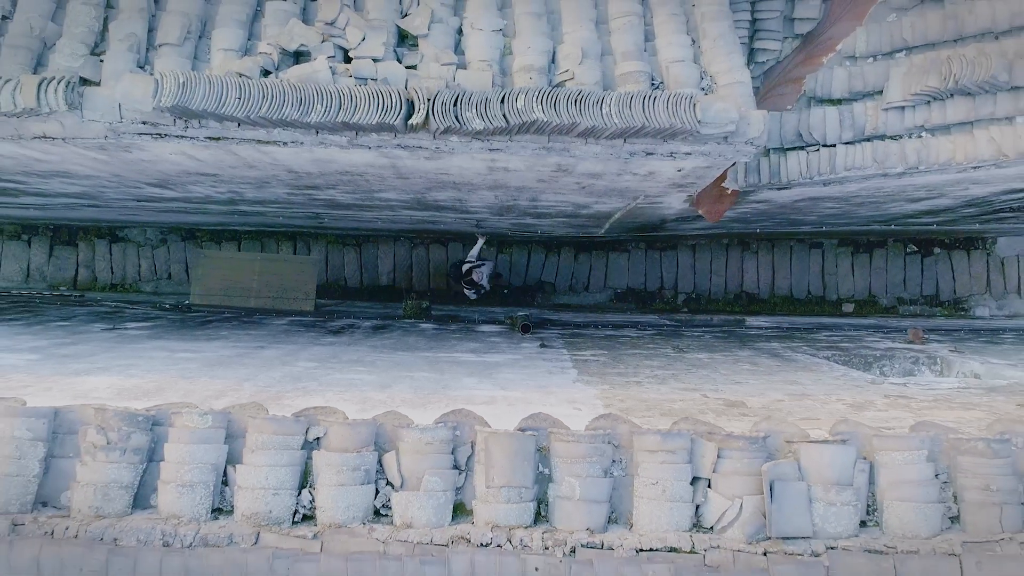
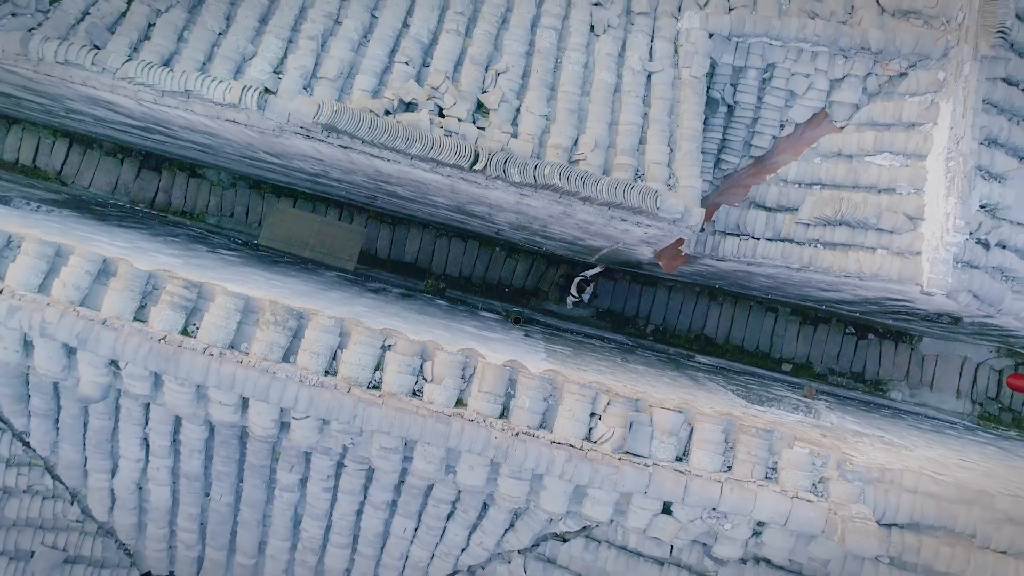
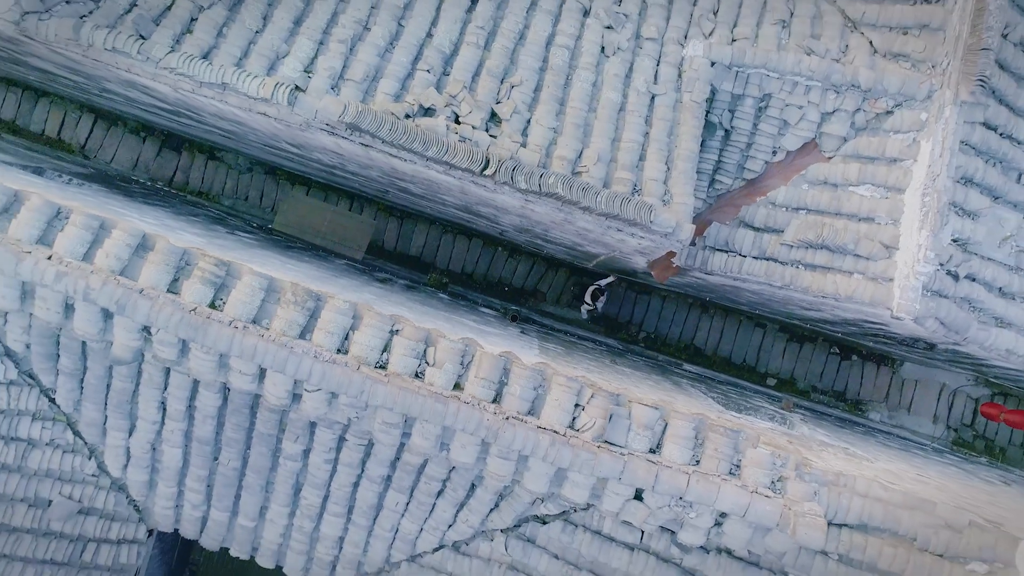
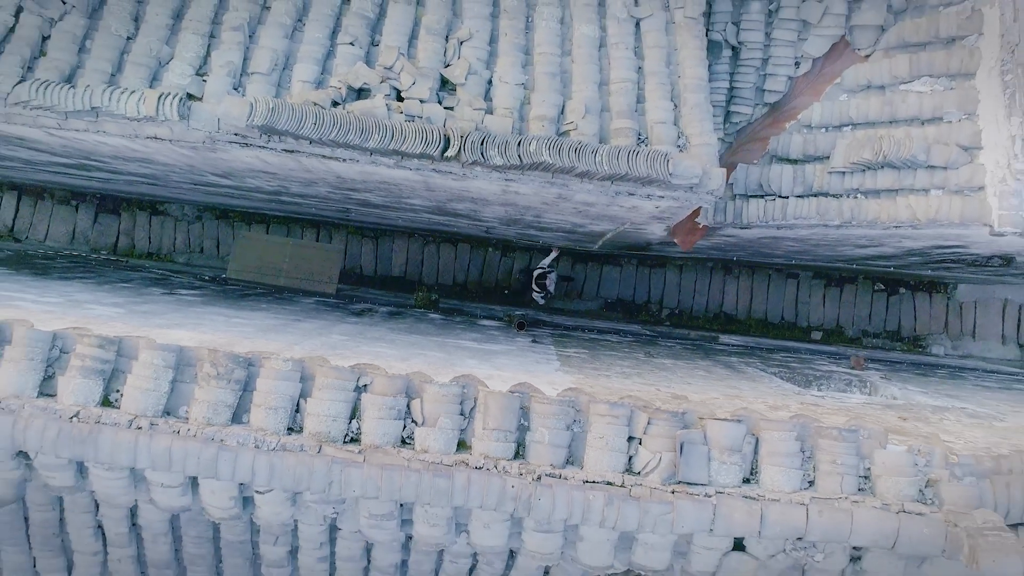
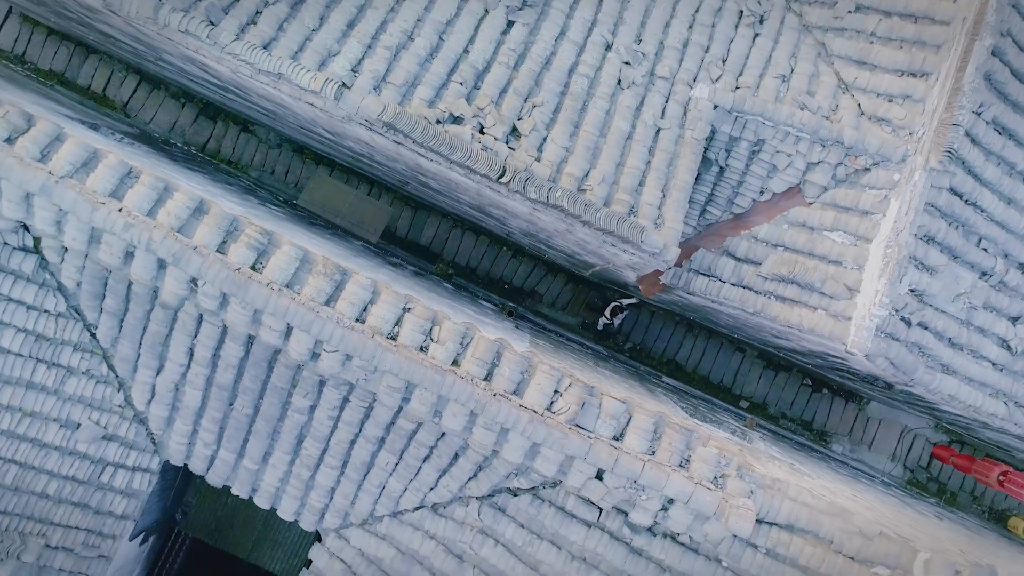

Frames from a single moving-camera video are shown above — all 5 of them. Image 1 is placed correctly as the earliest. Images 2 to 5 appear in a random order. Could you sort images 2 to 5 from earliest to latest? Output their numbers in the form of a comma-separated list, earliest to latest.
4, 2, 3, 5
